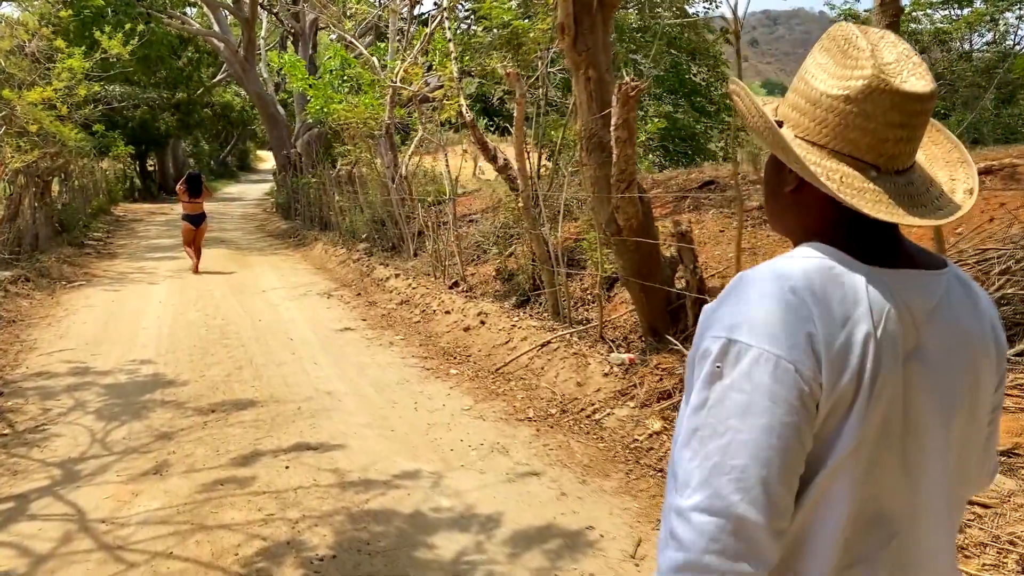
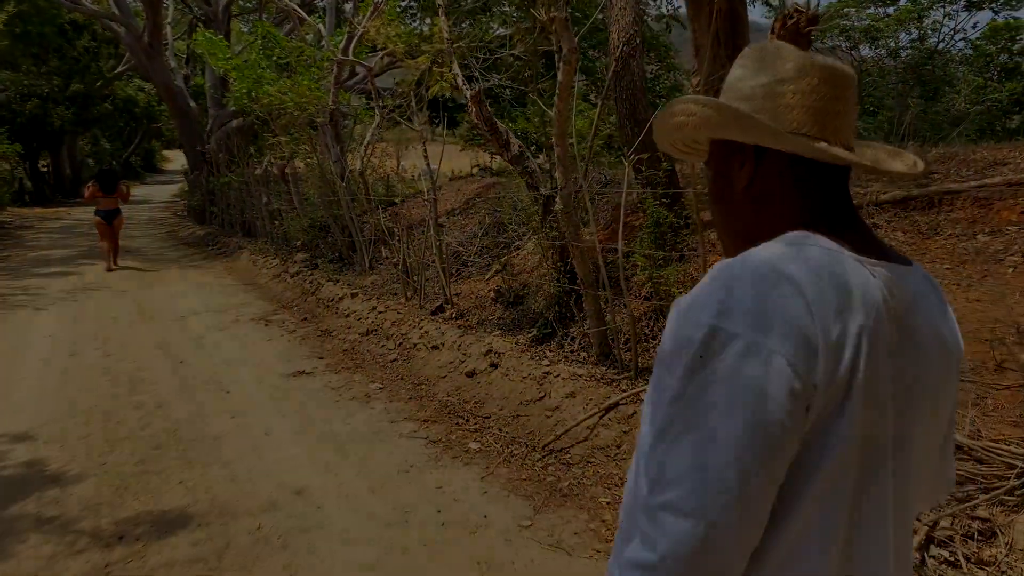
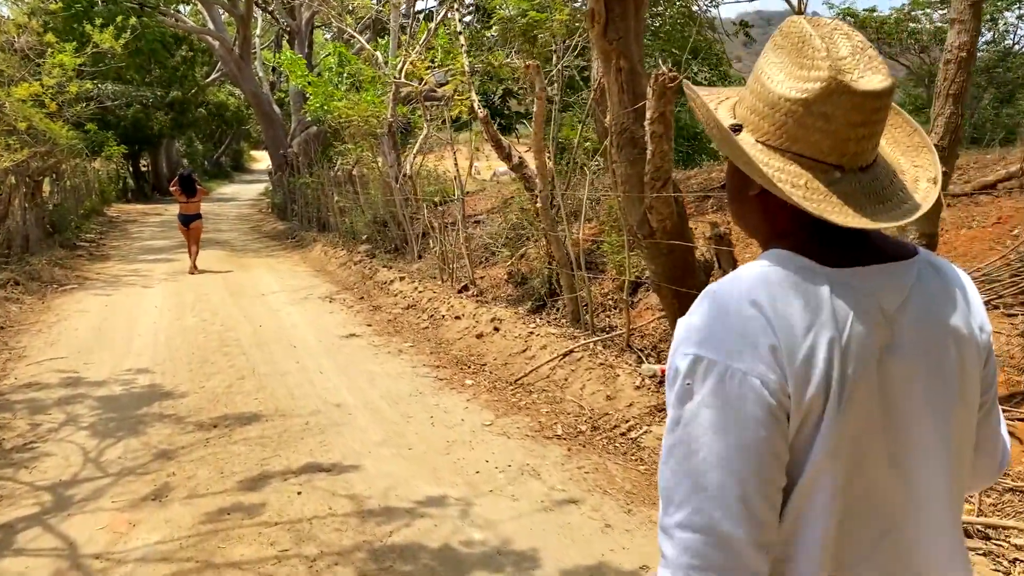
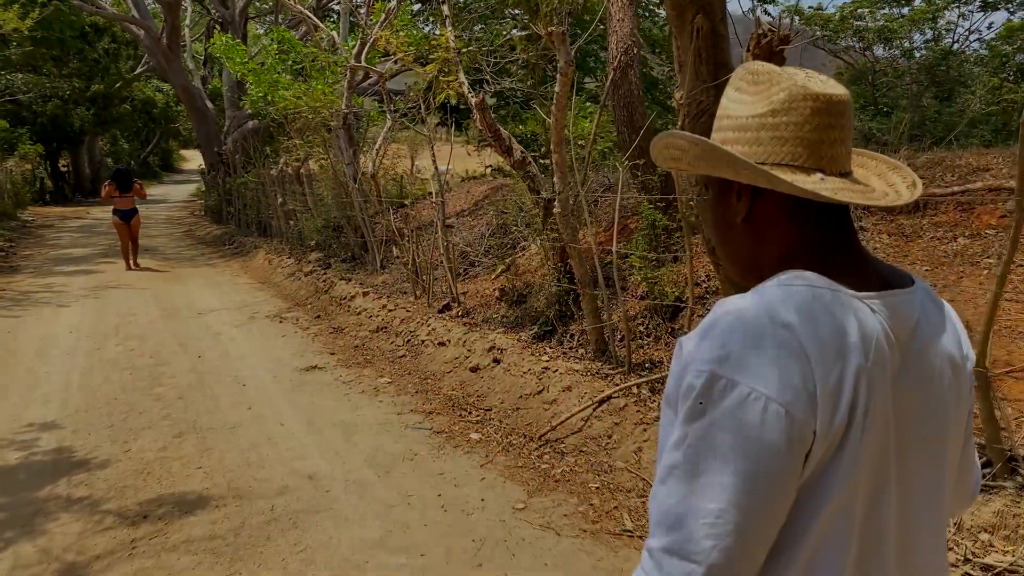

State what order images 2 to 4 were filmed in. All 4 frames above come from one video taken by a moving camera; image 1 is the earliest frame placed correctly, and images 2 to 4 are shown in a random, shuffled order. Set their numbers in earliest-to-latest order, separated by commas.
3, 4, 2
